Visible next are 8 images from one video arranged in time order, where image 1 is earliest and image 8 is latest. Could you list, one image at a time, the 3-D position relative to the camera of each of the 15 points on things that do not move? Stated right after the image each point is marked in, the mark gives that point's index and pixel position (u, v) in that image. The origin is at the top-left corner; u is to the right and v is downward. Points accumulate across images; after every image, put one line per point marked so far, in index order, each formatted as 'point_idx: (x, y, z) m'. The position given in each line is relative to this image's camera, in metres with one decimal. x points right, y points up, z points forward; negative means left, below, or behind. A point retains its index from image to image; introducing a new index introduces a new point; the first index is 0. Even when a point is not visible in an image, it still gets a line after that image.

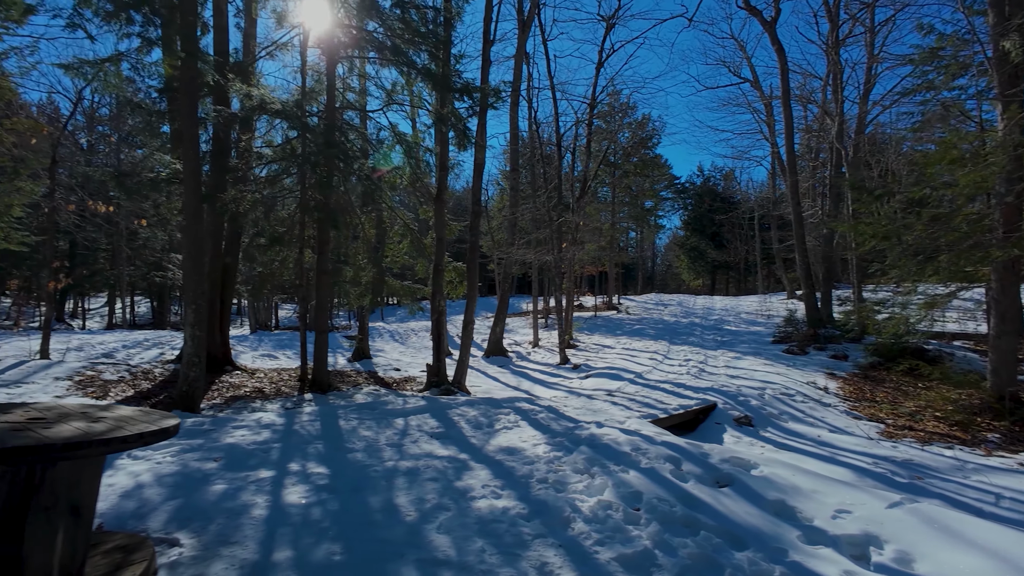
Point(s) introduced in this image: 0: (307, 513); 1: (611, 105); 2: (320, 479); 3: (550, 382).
0: (-1.0, -1.4, +3.2) m
1: (+3.1, +6.1, +16.0) m
2: (-1.1, -1.4, +3.7) m
3: (+0.8, -2.0, +10.8) m
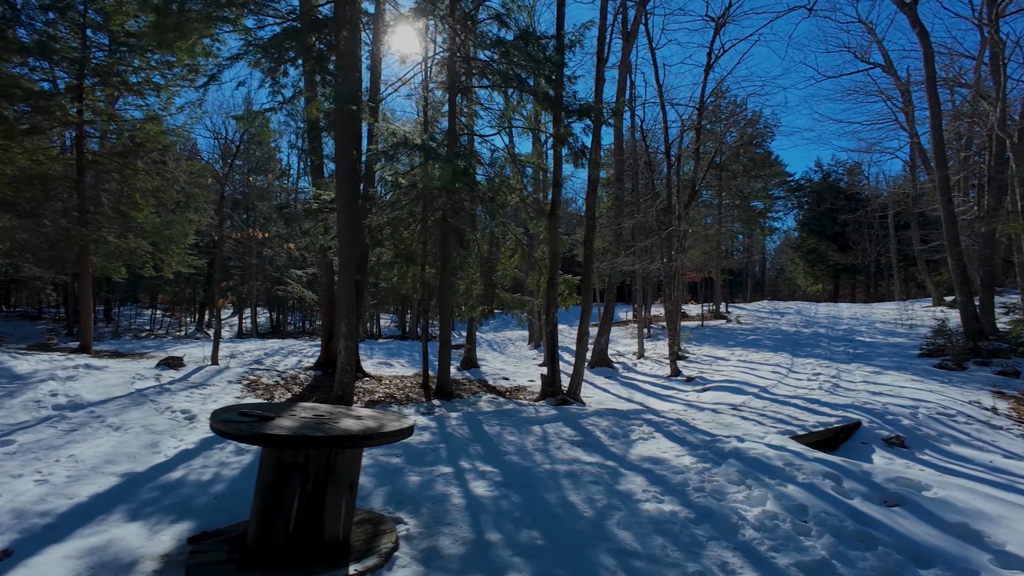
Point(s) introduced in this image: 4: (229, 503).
0: (+0.1, -1.5, +3.5) m
1: (+6.4, +5.8, +15.5) m
2: (0.0, -1.5, +4.1) m
3: (+3.3, -2.3, +10.6) m
4: (-1.8, -1.4, +3.2) m
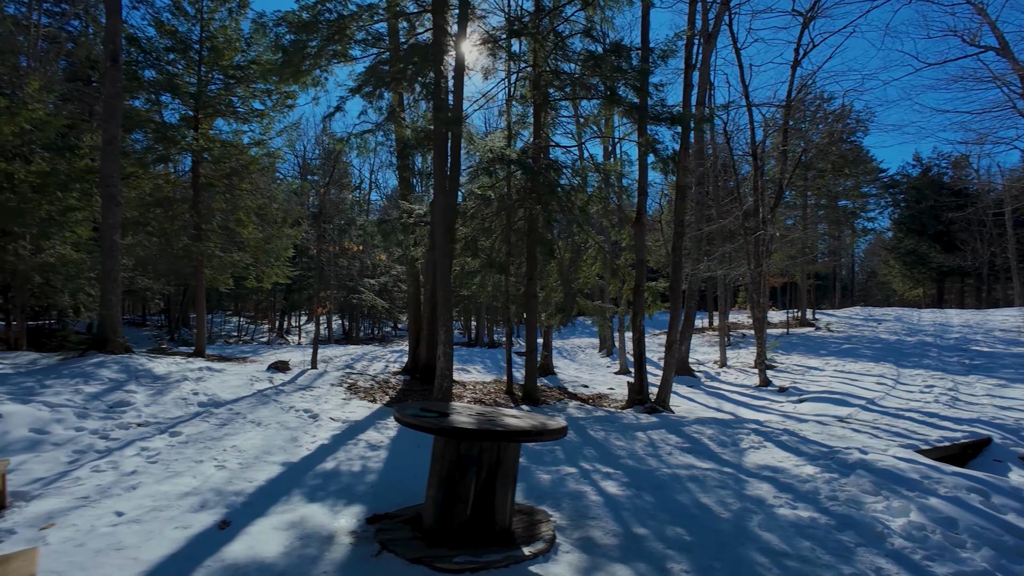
0: (+0.9, -1.6, +3.7) m
1: (+8.7, +5.6, +14.8) m
2: (+1.0, -1.6, +4.2) m
3: (+5.1, -2.4, +10.3) m
4: (-1.0, -1.5, +3.6) m
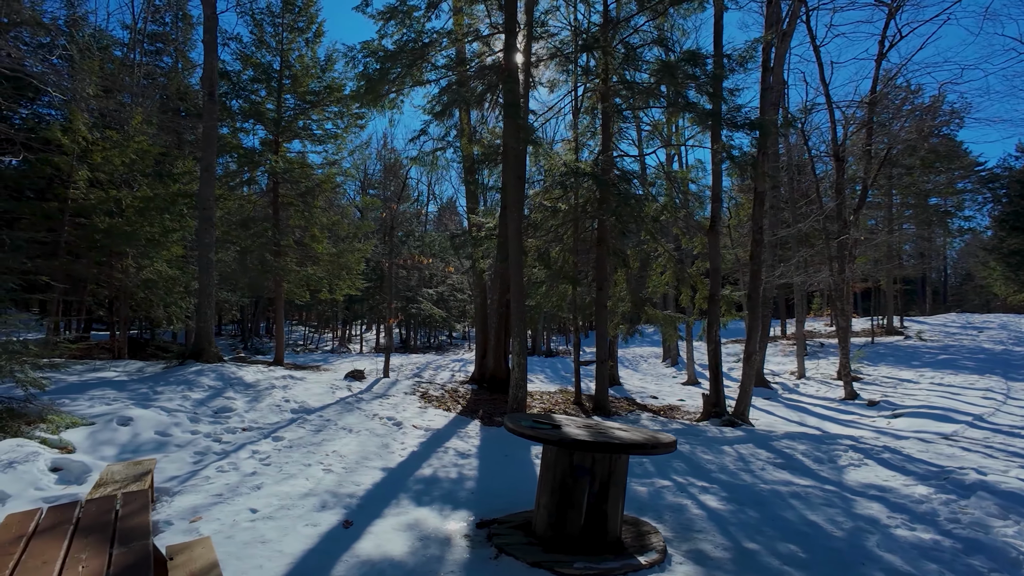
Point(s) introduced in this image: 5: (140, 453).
0: (+1.6, -1.7, +3.6) m
1: (+10.5, +5.4, +14.0) m
2: (+1.7, -1.7, +4.1) m
3: (+6.5, -2.6, +9.7) m
4: (-0.3, -1.6, +3.7) m
5: (-3.5, -1.5, +4.7) m
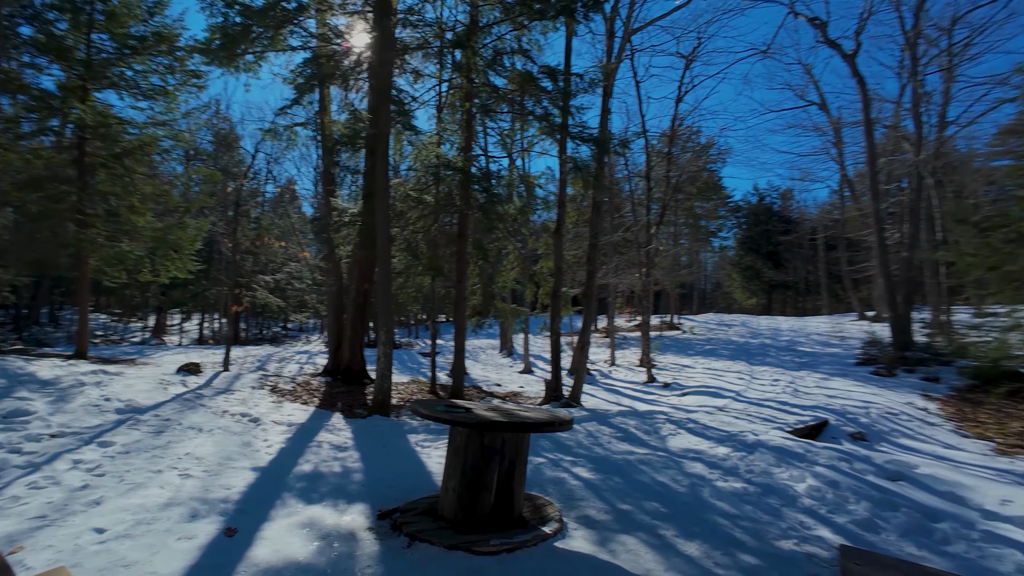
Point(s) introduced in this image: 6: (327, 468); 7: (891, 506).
0: (+0.8, -1.7, +4.3) m
1: (+5.9, +5.3, +17.0) m
2: (+0.7, -1.7, +4.8) m
3: (+3.2, -2.6, +11.7) m
4: (-1.1, -1.5, +3.7) m
5: (-4.4, -1.3, +3.5) m
6: (-1.6, -1.5, +4.2) m
7: (+3.9, -2.3, +5.2) m
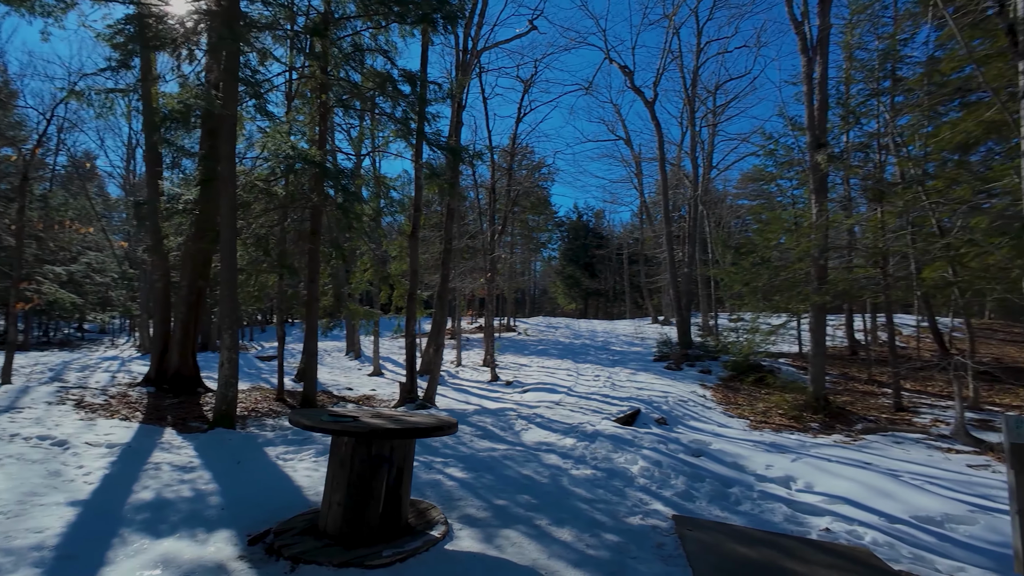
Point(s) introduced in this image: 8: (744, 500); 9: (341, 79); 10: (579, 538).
0: (-0.3, -1.7, +4.5) m
1: (+0.5, +5.1, +18.3) m
2: (-0.5, -1.7, +4.9) m
3: (-0.4, -2.8, +12.3) m
4: (-1.8, -1.5, +3.4) m
5: (-4.9, -1.2, +2.1) m
6: (-2.5, -1.5, +3.6) m
7: (+2.4, -2.4, +6.3) m
8: (+2.8, -2.5, +5.9) m
9: (-3.0, +3.7, +9.0) m
10: (+0.5, -1.8, +3.5) m
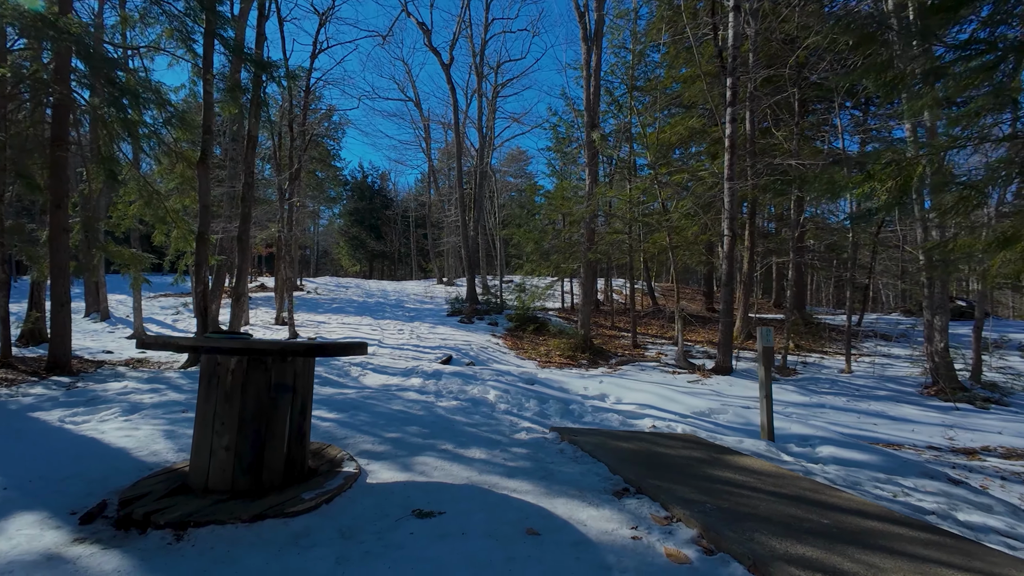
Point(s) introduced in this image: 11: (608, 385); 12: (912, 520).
0: (-1.2, -1.0, +4.0) m
1: (-5.9, +6.9, +16.3) m
2: (-1.7, -1.0, +4.3) m
3: (-4.5, -1.4, +11.1) m
4: (-2.2, -1.0, +2.3) m
5: (-4.5, -0.8, -0.1) m
6: (-2.9, -0.9, +2.3) m
7: (+0.4, -1.6, +6.8) m
8: (+1.0, -1.7, +6.6) m
9: (-5.5, +4.7, +6.6) m
10: (-0.1, -1.1, +3.4) m
11: (+1.7, -1.7, +8.6) m
12: (+2.4, -1.4, +3.0) m
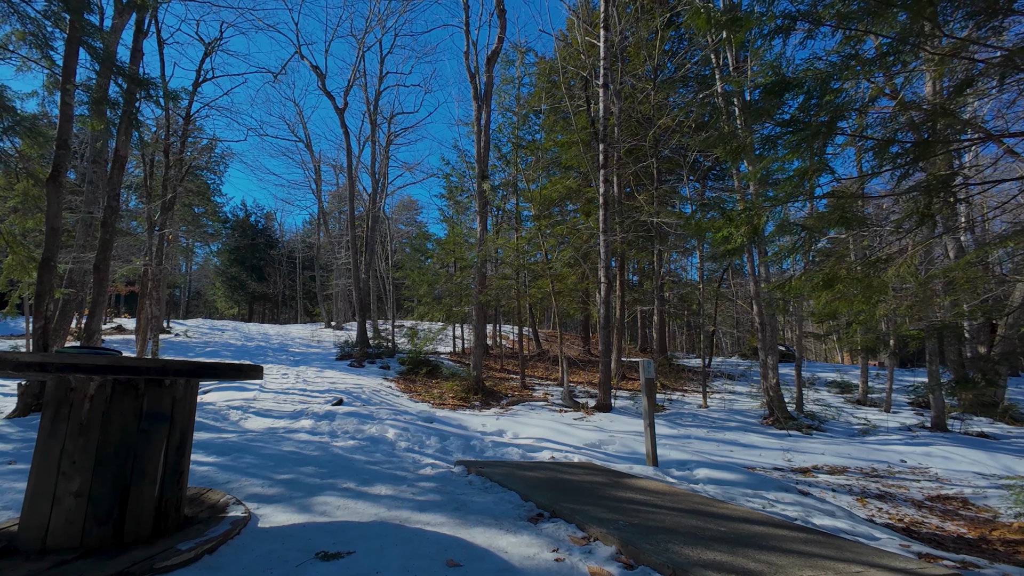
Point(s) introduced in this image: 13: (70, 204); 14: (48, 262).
0: (-1.9, -1.2, +3.5) m
1: (-9.0, +5.7, +15.3) m
2: (-2.4, -1.2, +3.7) m
3: (-6.5, -2.2, +9.8) m
4: (-2.5, -1.0, +1.7) m
5: (-4.2, -0.6, -1.1) m
6: (-3.2, -0.9, +1.6) m
7: (-0.9, -2.0, +6.6) m
8: (-0.3, -2.1, +6.4) m
9: (-6.6, +4.3, +5.7) m
10: (-0.7, -1.3, +3.2) m
11: (0.0, -2.3, +8.6) m
12: (+1.8, -1.6, +3.3) m
13: (-9.9, +2.0, +11.2) m
14: (-6.8, +0.4, +7.3) m
